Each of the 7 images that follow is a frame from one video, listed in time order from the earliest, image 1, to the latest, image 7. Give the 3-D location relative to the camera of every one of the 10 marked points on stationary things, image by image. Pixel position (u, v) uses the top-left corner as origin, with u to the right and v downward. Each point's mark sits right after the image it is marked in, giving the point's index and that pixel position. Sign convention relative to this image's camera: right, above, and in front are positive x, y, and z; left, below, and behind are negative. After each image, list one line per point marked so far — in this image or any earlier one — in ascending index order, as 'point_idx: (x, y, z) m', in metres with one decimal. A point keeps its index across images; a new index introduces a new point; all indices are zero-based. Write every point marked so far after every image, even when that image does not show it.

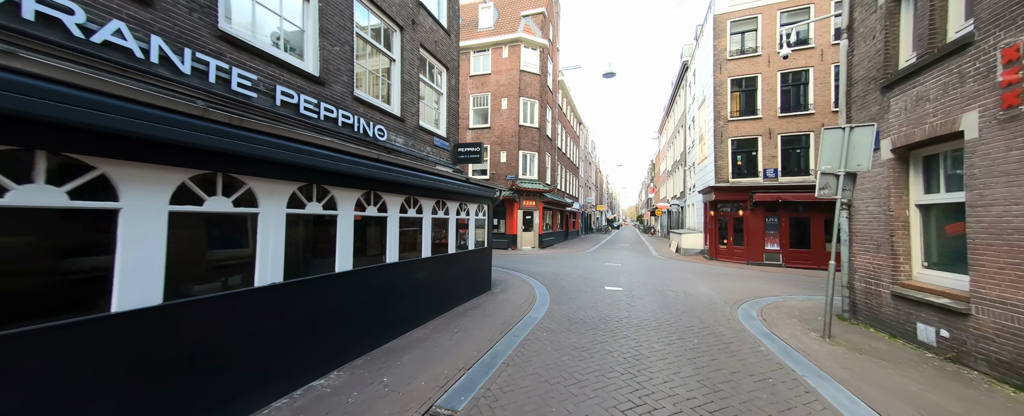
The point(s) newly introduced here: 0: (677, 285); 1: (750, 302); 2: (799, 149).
0: (+4.4, -2.1, +8.1) m
1: (+5.2, -2.1, +6.7) m
2: (+12.0, +2.5, +12.7) m
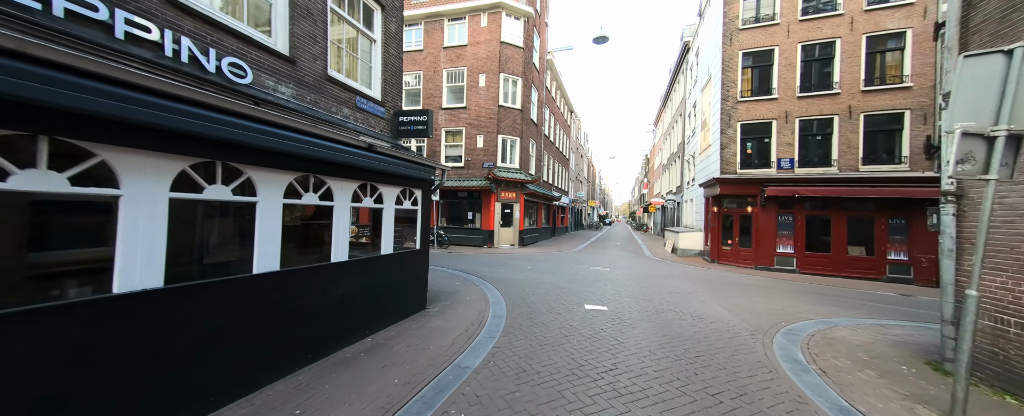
0: (+3.5, -1.9, +6.2) m
1: (+4.3, -1.9, +4.8) m
2: (+11.0, +2.6, +10.9) m
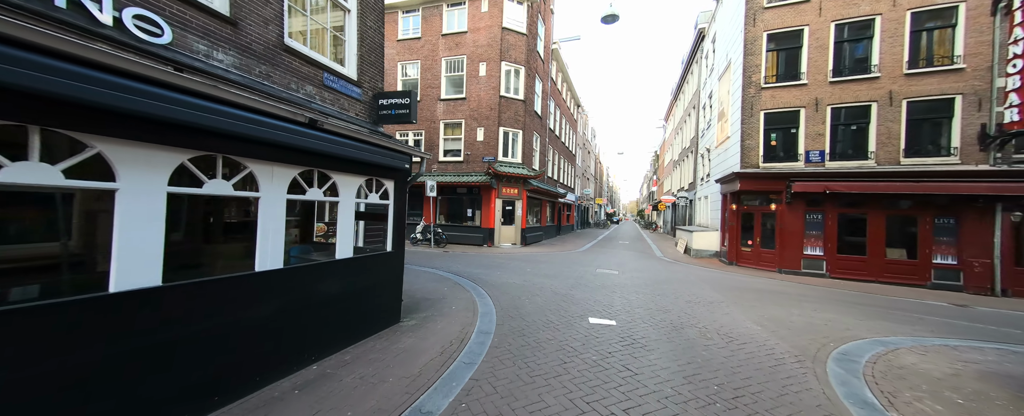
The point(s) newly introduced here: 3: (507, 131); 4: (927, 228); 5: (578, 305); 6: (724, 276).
0: (+3.4, -1.8, +5.3) m
1: (+4.2, -1.9, +3.9) m
2: (+11.0, +2.7, +9.8) m
3: (-0.3, +3.8, +14.8) m
4: (+12.4, -0.6, +9.1) m
5: (+1.2, -1.7, +5.4) m
6: (+6.2, -2.0, +9.0) m
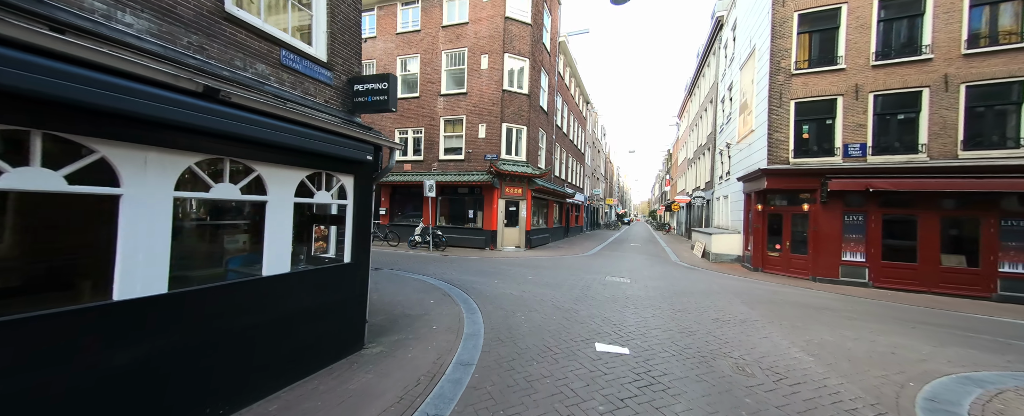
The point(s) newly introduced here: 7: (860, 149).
0: (+3.2, -1.8, +4.4) m
1: (+4.0, -1.9, +2.9) m
2: (+11.1, +2.7, +8.7) m
3: (-0.1, +3.7, +14.0) m
4: (+12.4, -0.6, +7.9) m
5: (+1.1, -1.7, +4.6) m
6: (+6.2, -2.0, +7.9) m
7: (+10.2, +1.7, +8.9) m
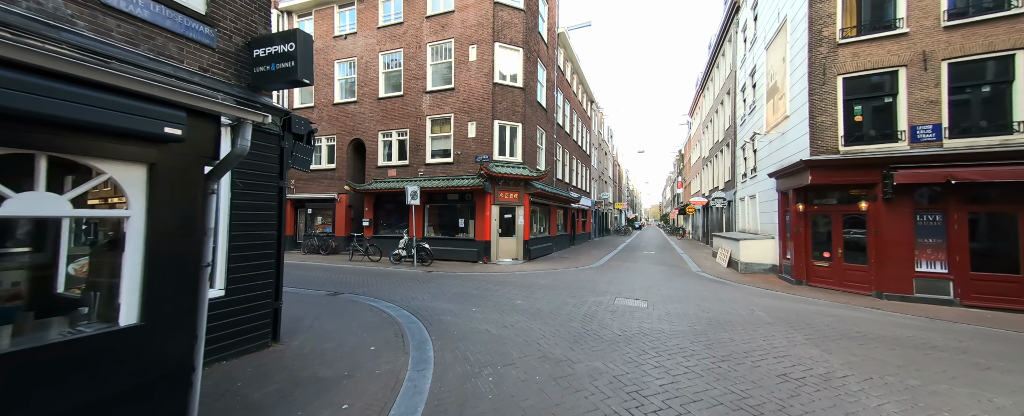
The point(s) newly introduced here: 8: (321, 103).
0: (+2.8, -1.8, +2.7) m
1: (+3.6, -1.8, +1.2) m
2: (+10.7, +2.7, +6.9) m
3: (-0.3, +3.4, +12.5) m
4: (+12.0, -0.5, +5.9) m
5: (+0.7, -1.8, +2.9) m
6: (+5.9, -2.0, +6.2) m
7: (+9.9, +1.8, +7.1) m
8: (-9.0, +4.9, +14.3) m
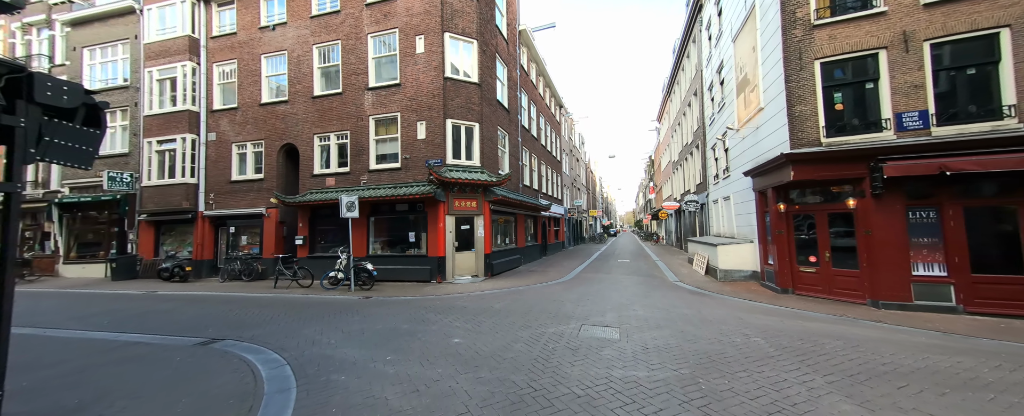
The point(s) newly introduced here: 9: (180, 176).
0: (+2.1, -1.8, +1.4) m
1: (+2.9, -1.7, 0.0) m
2: (+9.4, +2.9, +6.3) m
3: (-2.0, +3.1, +11.2) m
4: (+10.9, -0.3, +5.3) m
5: (-0.1, -1.8, +1.5) m
6: (+4.9, -2.0, +5.1) m
7: (+8.6, +1.9, +6.4) m
8: (-10.8, +4.2, +12.4) m
9: (-13.4, +1.3, +12.2) m
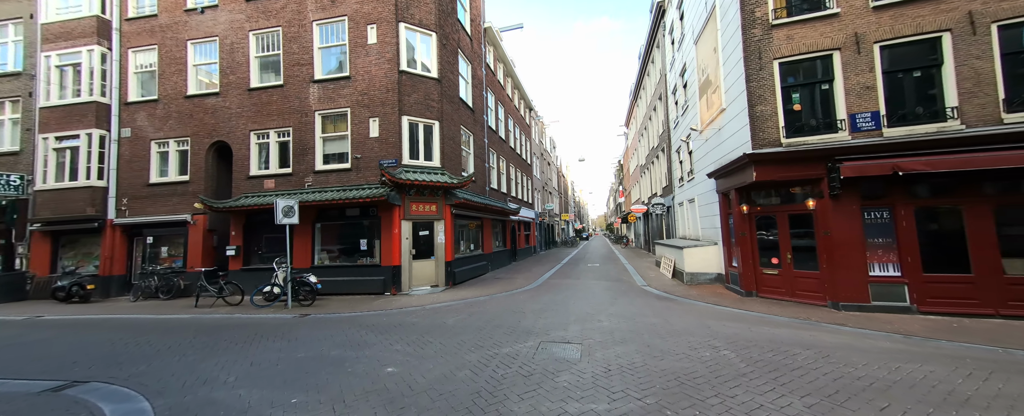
0: (+1.6, -1.8, +0.9) m
1: (+2.5, -1.7, -0.5) m
2: (+8.5, +2.9, +6.4) m
3: (-3.3, +2.9, +10.3) m
4: (+10.1, -0.2, +5.5) m
5: (-0.6, -1.8, +0.8) m
6: (+4.1, -2.0, +4.7) m
7: (+7.7, +1.9, +6.5) m
8: (-12.2, +4.0, +10.8) m
9: (-14.7, +1.0, +10.4) m
